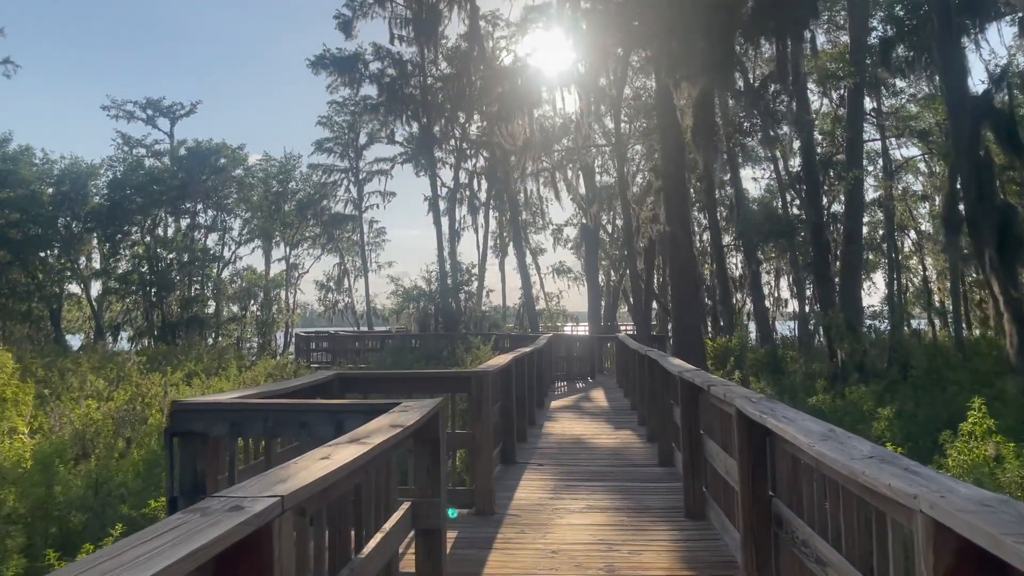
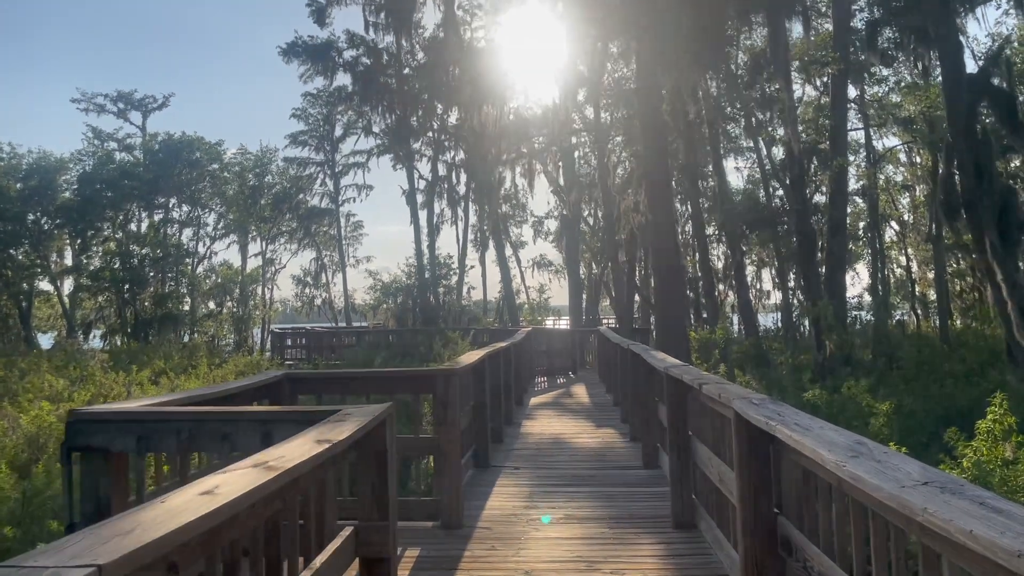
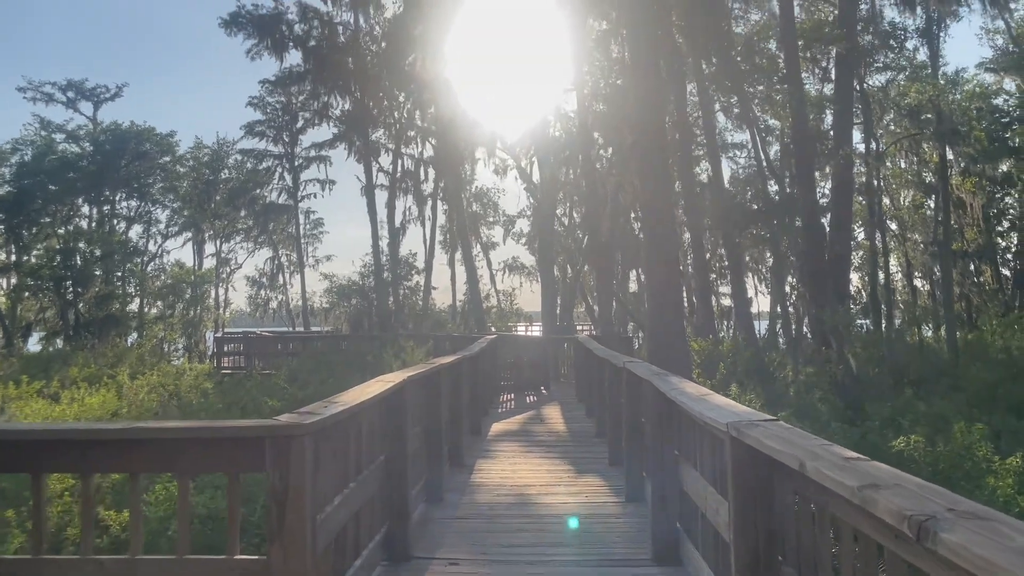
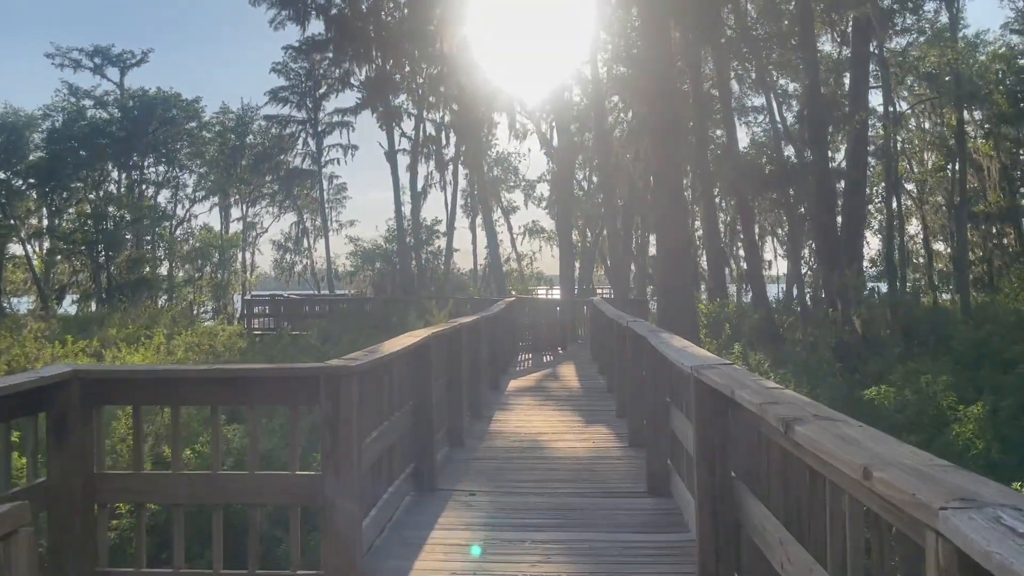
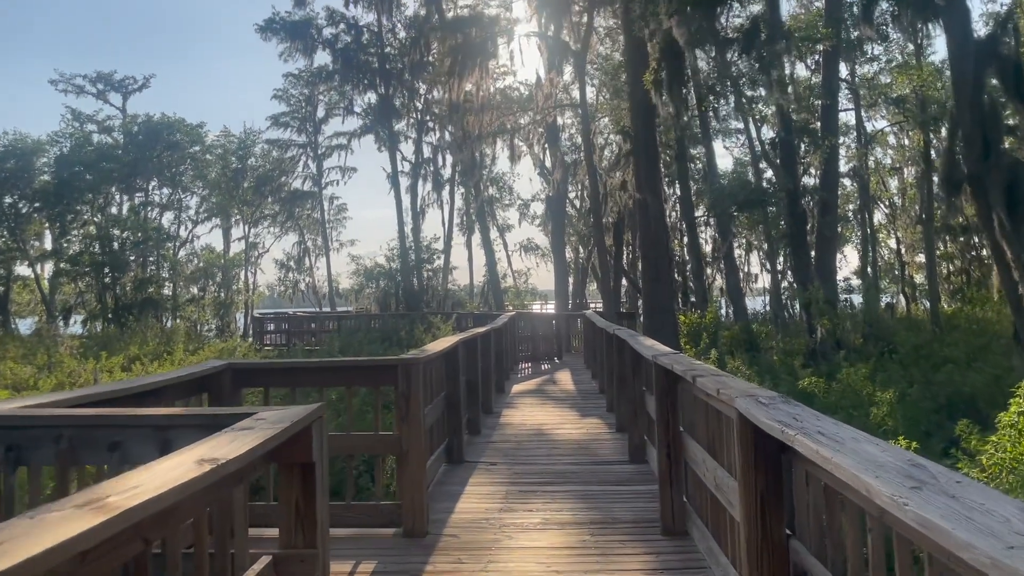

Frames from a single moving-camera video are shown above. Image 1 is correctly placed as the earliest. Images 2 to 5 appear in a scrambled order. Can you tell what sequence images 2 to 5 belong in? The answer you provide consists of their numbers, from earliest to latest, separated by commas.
2, 5, 4, 3
